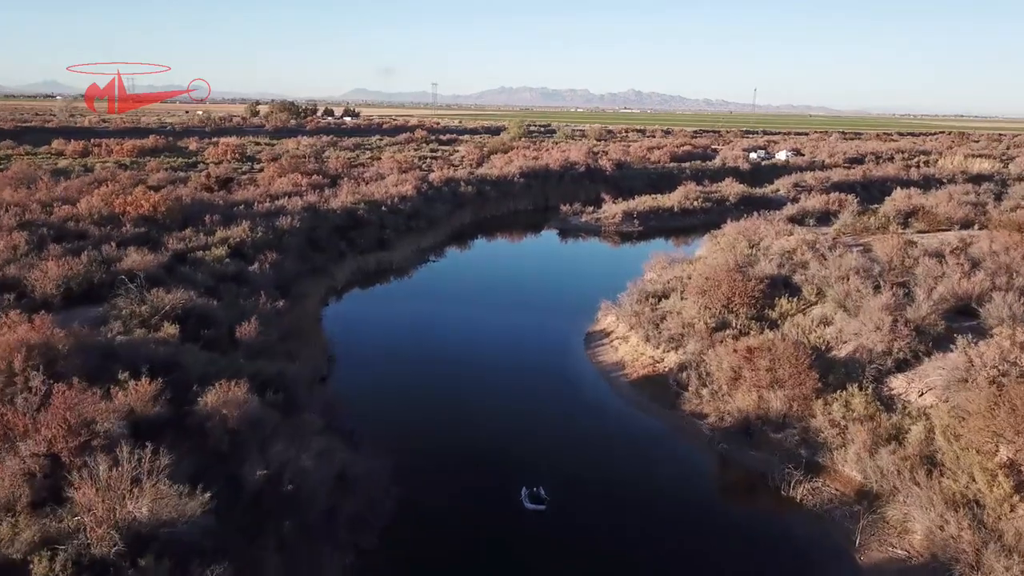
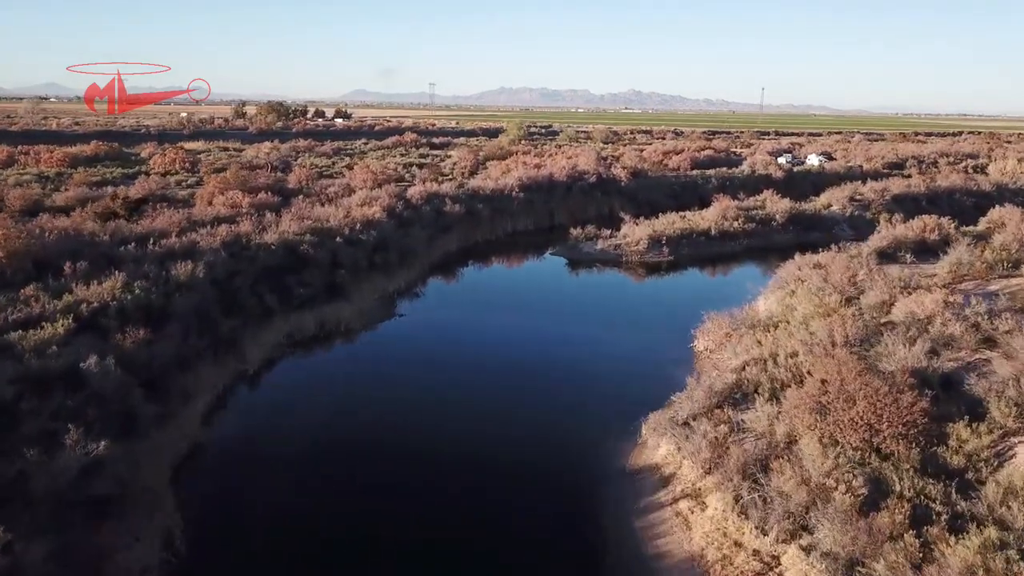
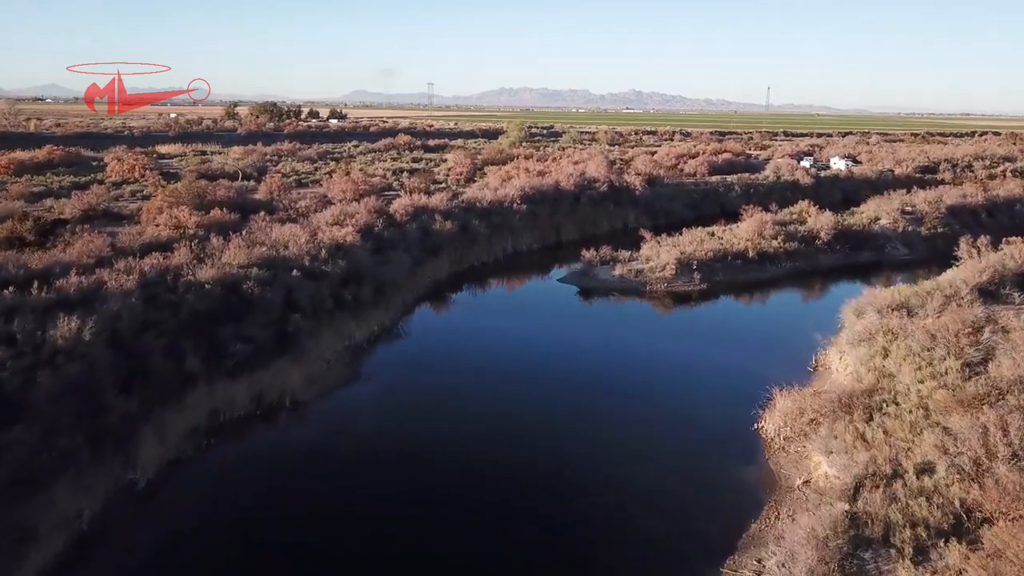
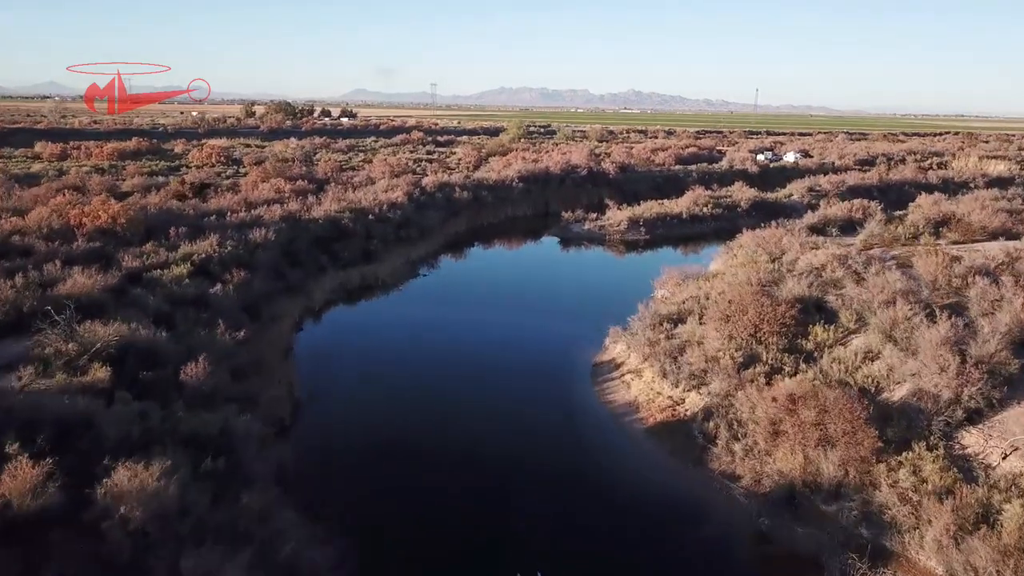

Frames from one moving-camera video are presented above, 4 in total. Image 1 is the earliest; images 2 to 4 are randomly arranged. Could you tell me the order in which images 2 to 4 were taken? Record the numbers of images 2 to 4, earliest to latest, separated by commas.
4, 2, 3
